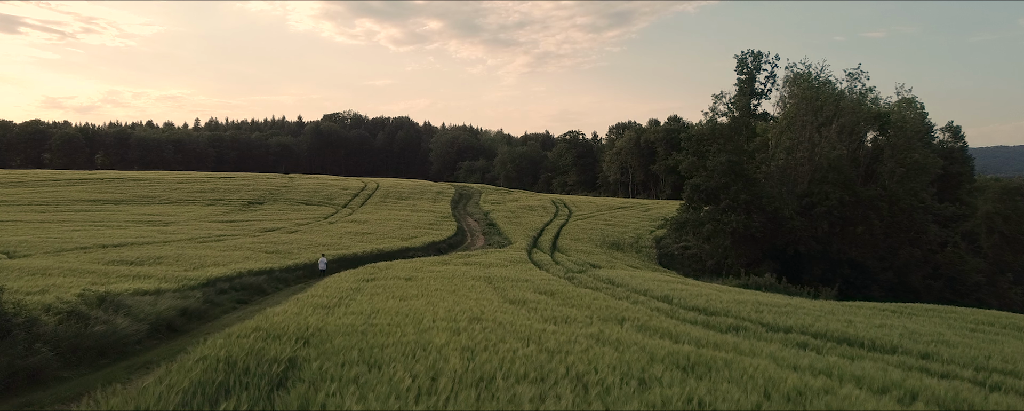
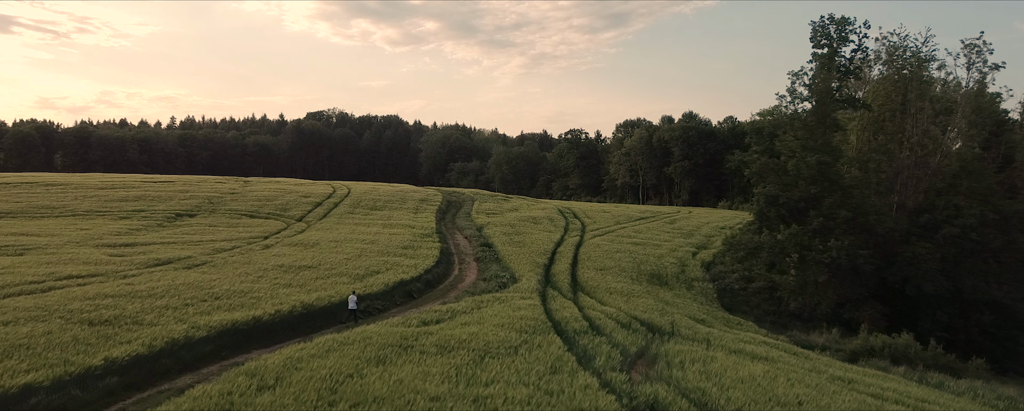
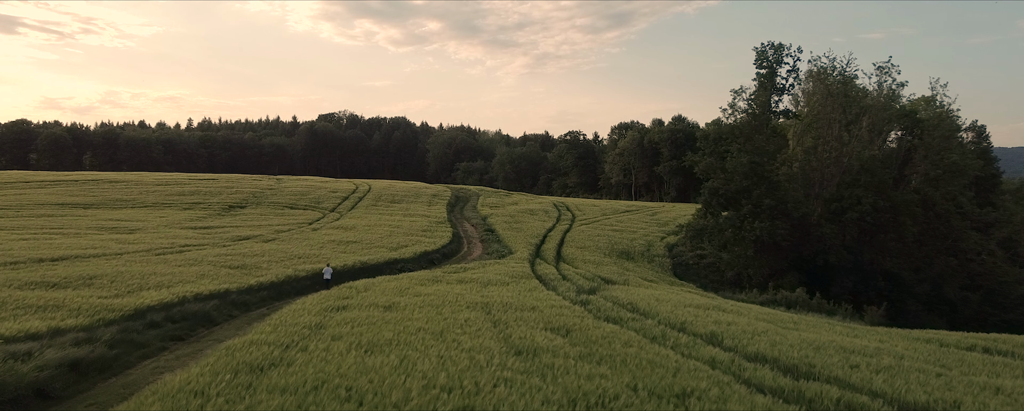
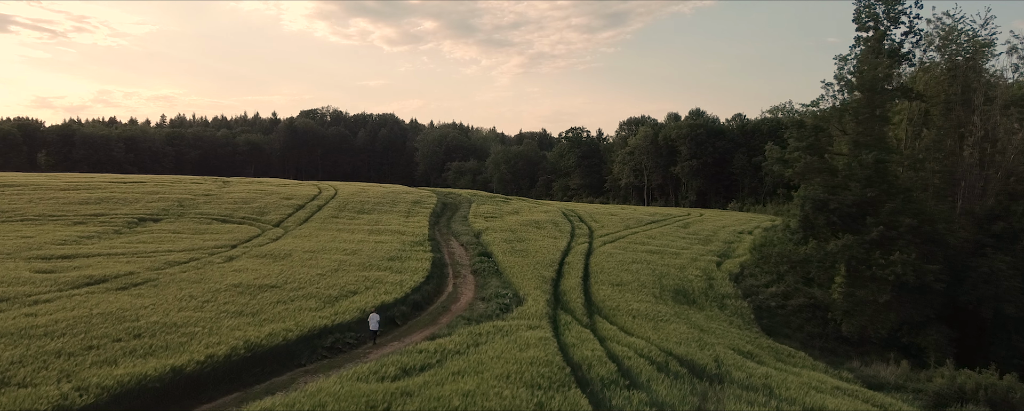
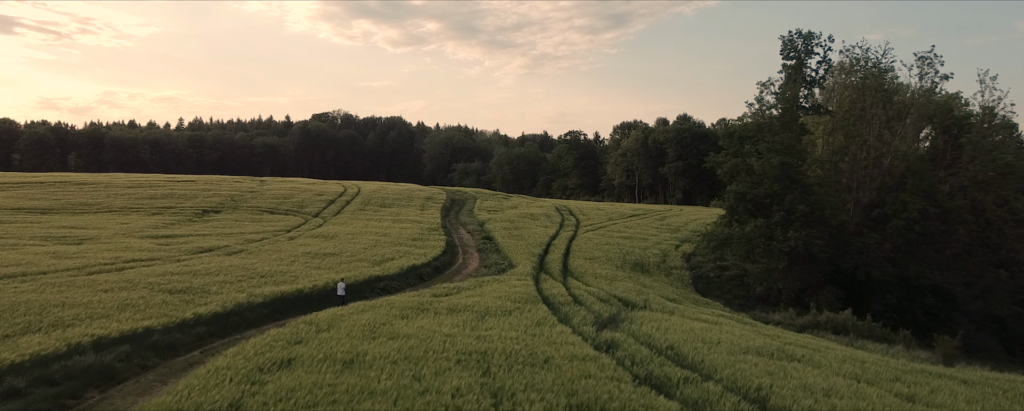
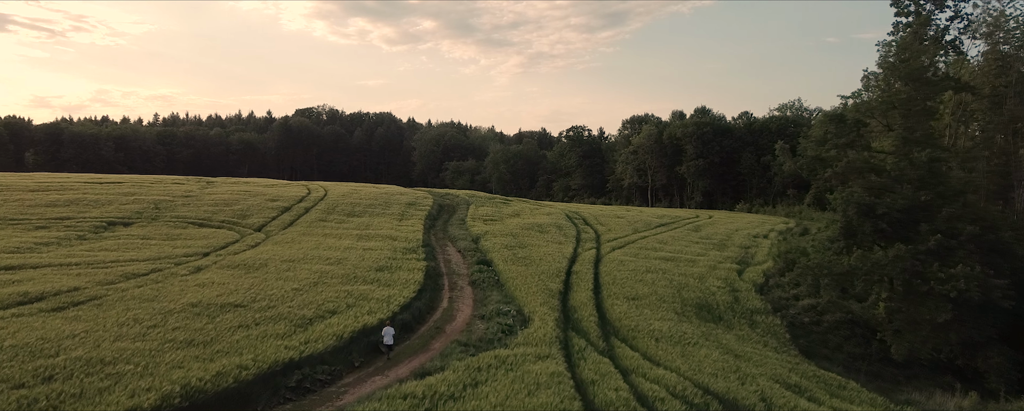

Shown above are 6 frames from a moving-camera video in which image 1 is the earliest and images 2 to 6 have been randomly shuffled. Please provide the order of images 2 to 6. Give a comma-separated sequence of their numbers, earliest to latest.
3, 5, 2, 4, 6
